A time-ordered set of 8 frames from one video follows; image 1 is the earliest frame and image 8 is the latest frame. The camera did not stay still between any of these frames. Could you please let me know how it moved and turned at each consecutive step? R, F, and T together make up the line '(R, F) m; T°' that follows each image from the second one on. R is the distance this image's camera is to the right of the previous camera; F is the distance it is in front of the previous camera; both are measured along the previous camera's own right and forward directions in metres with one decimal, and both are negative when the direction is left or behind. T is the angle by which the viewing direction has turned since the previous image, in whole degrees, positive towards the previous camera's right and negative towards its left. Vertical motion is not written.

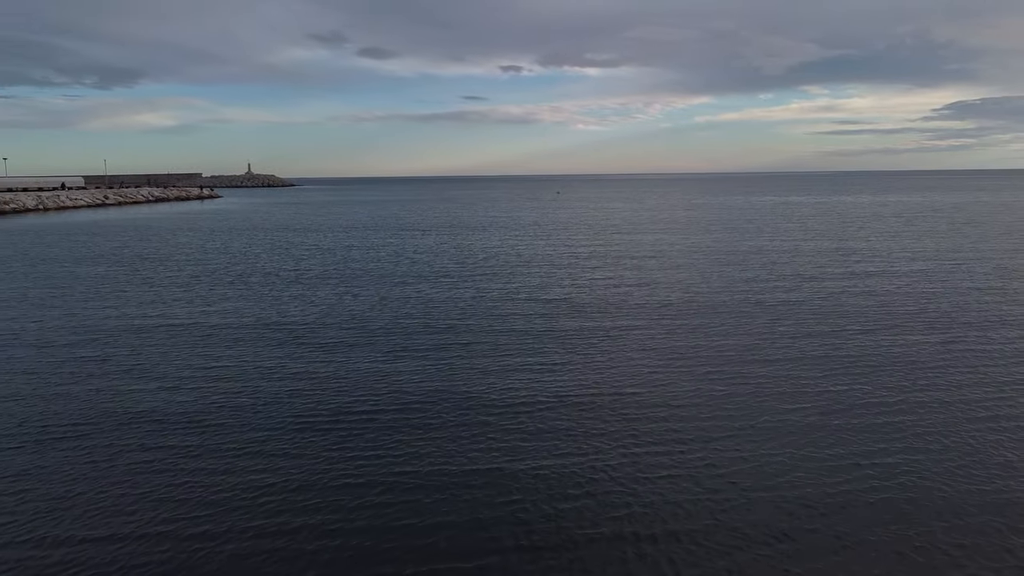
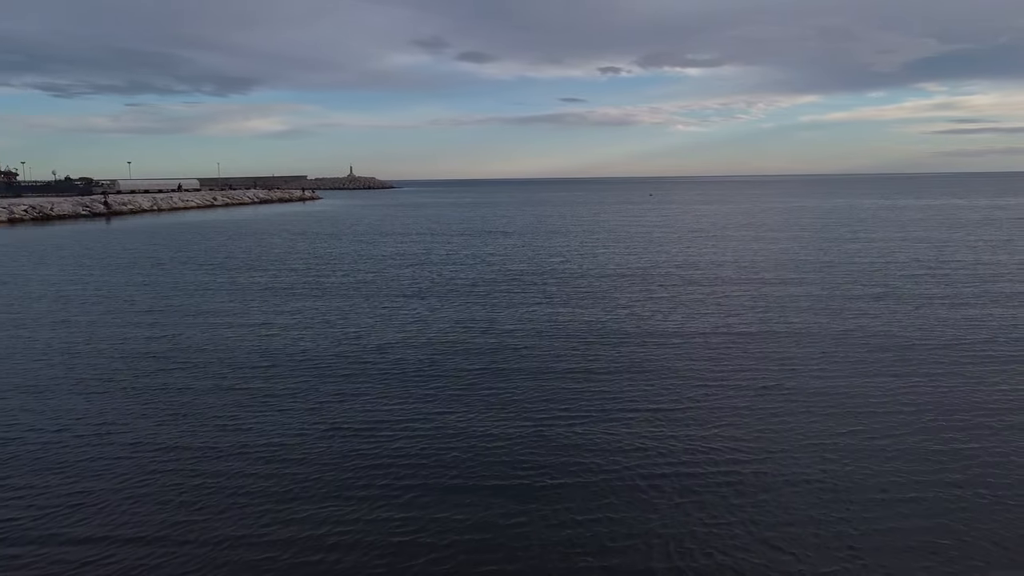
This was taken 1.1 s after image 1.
(+0.6, +0.6) m; -7°
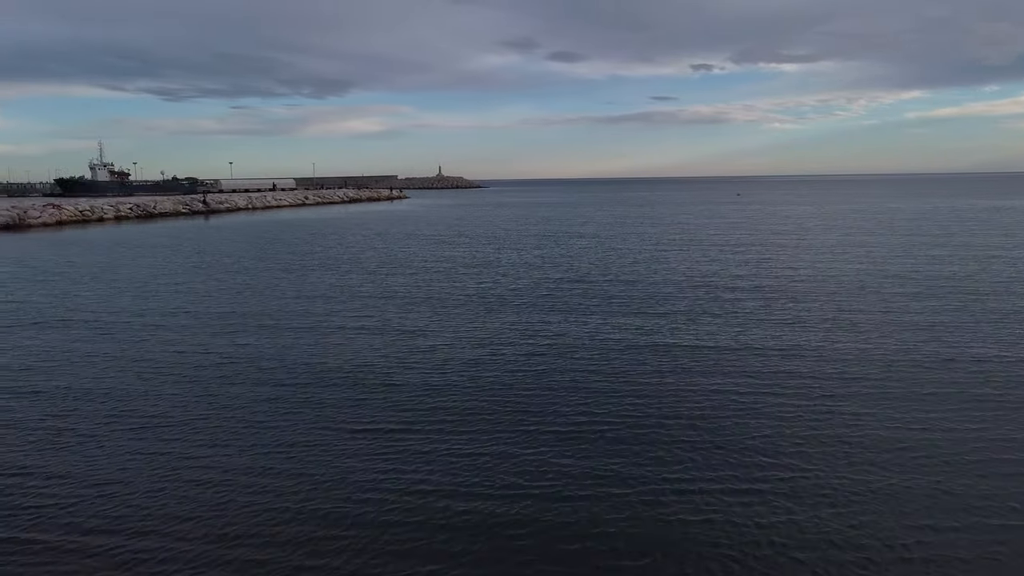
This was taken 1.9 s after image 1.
(+0.6, +0.5) m; -6°
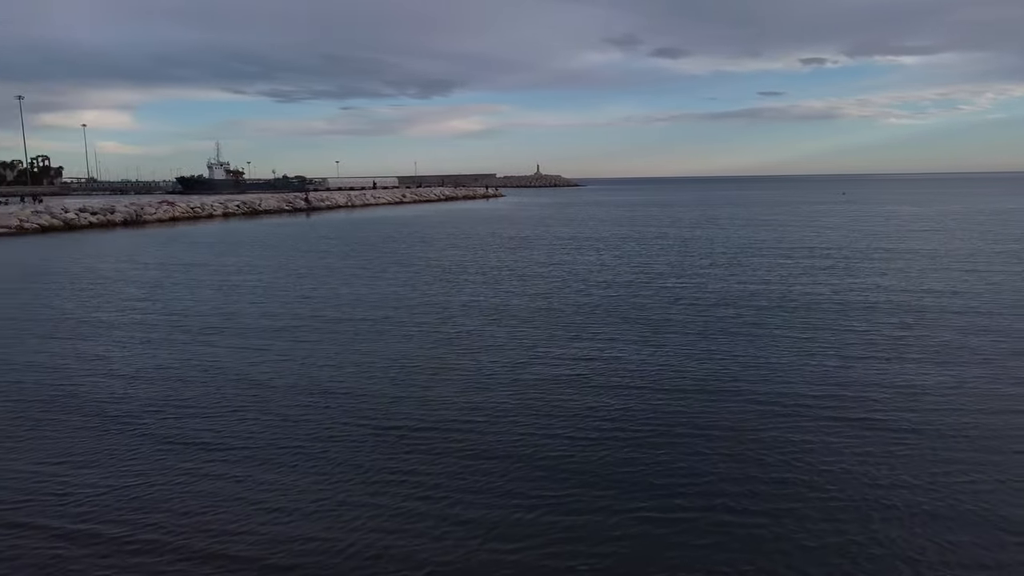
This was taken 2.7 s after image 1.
(+0.8, +0.5) m; -7°
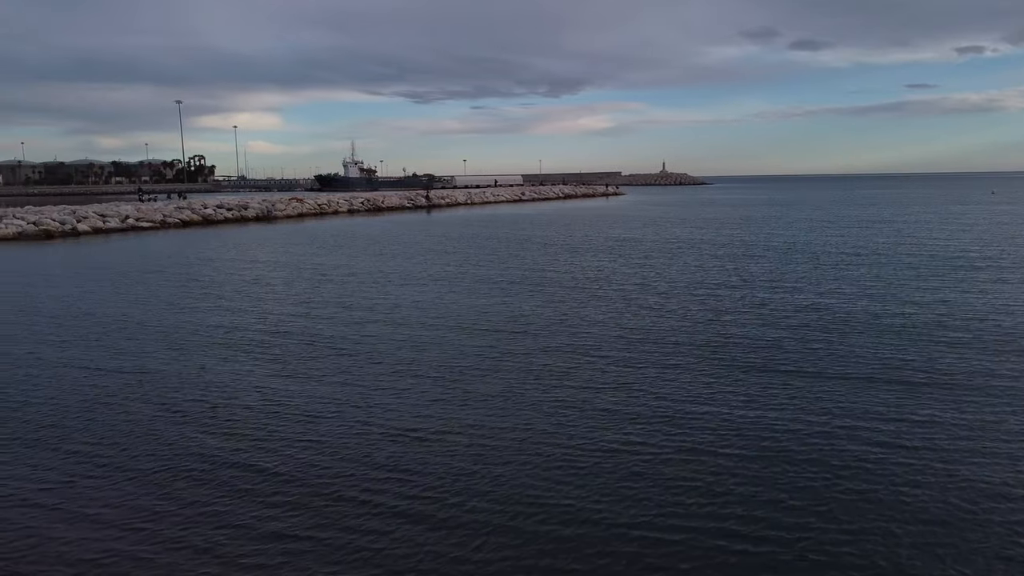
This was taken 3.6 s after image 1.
(+1.2, +0.6) m; -9°
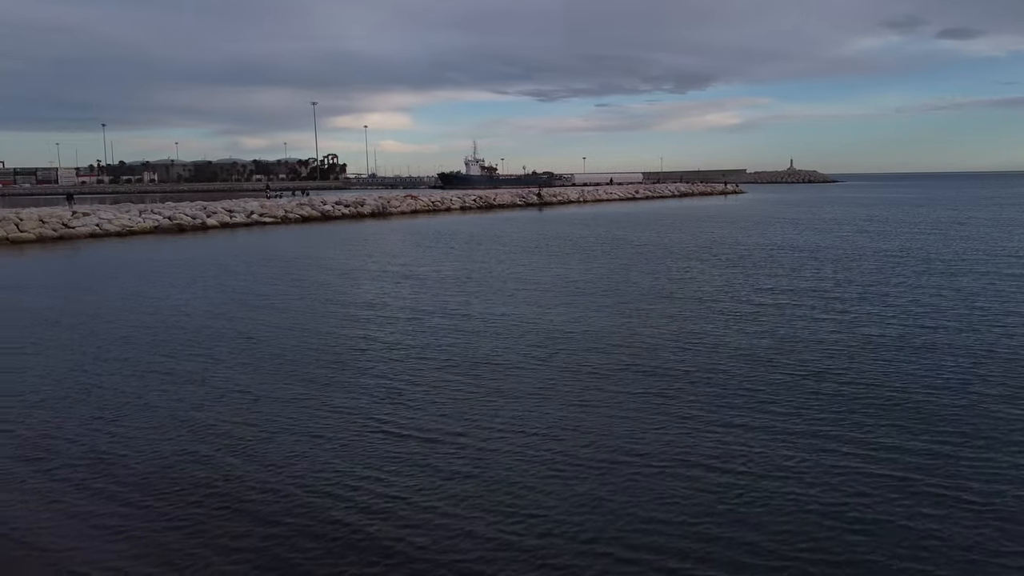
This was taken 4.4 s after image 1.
(+1.2, +0.5) m; -8°
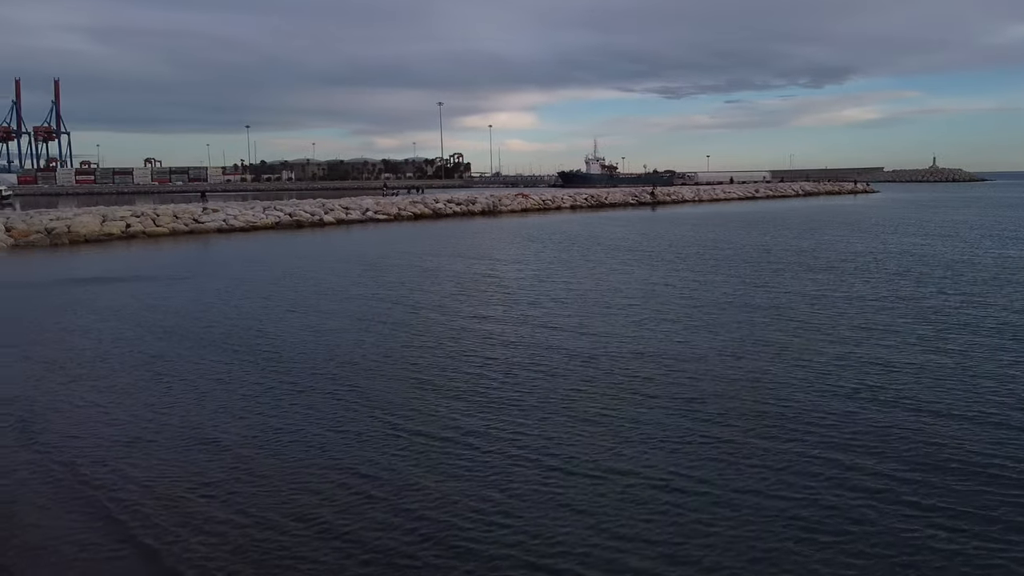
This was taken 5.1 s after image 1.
(+1.2, +0.5) m; -8°
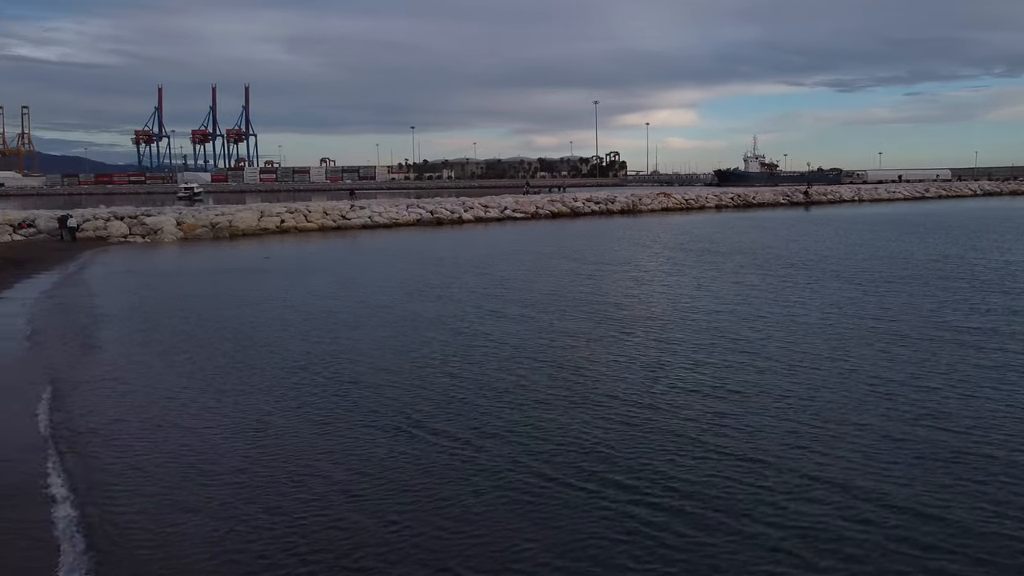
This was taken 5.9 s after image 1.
(+1.6, +0.6) m; -11°
